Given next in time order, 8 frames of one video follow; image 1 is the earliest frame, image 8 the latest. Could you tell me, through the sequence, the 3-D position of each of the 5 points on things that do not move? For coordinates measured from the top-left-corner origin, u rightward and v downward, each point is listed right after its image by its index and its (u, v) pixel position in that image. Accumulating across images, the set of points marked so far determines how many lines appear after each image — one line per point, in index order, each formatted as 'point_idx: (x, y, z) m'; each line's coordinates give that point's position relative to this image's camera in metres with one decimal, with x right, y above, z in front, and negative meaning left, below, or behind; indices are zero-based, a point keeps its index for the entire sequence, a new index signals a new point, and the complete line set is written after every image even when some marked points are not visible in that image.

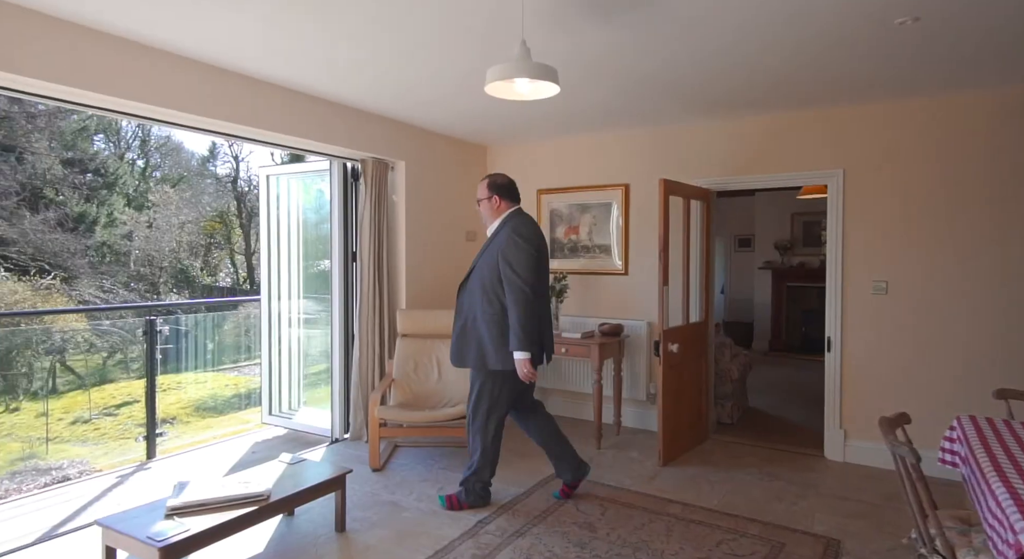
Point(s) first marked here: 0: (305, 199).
0: (-1.5, +0.6, +4.8) m
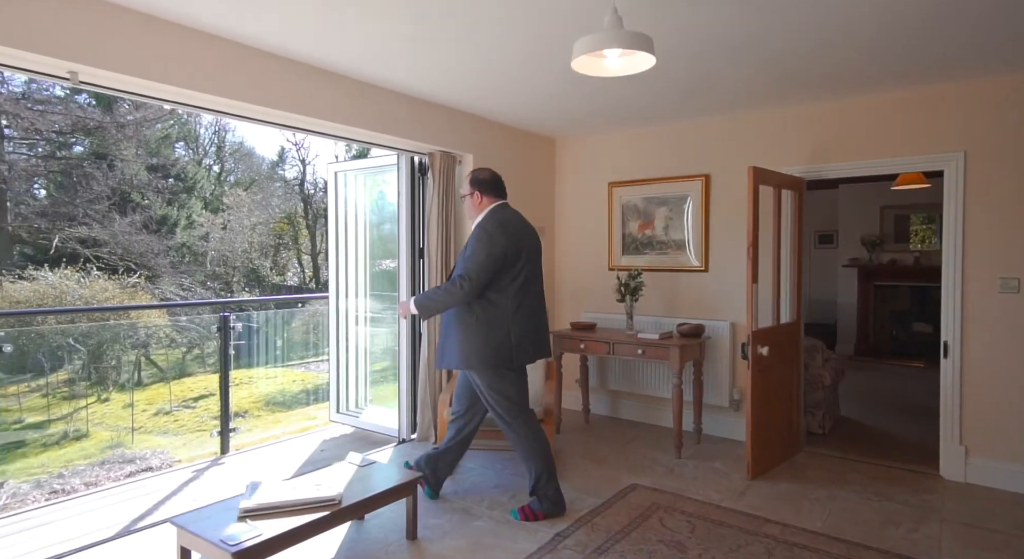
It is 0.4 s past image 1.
0: (-1.0, +0.6, +4.8) m
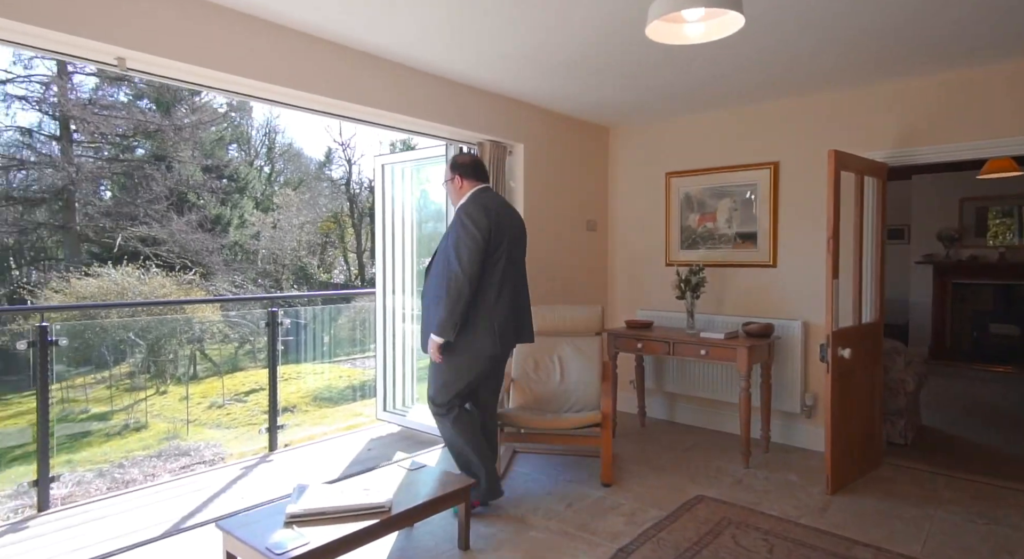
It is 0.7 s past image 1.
0: (-0.6, +0.7, +4.6) m
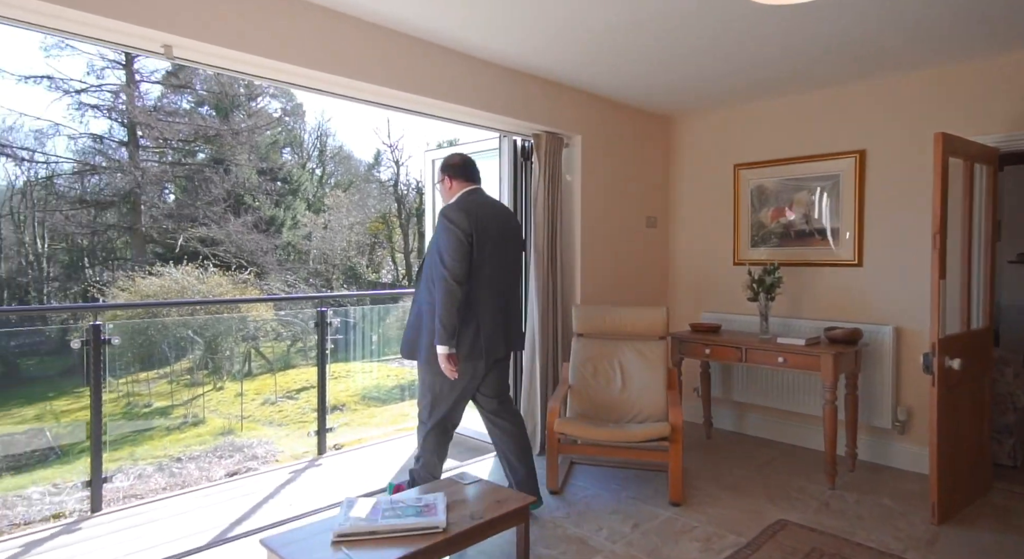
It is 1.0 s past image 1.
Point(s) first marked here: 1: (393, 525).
0: (-0.3, +0.7, +4.4) m
1: (-0.4, -0.8, +2.2) m
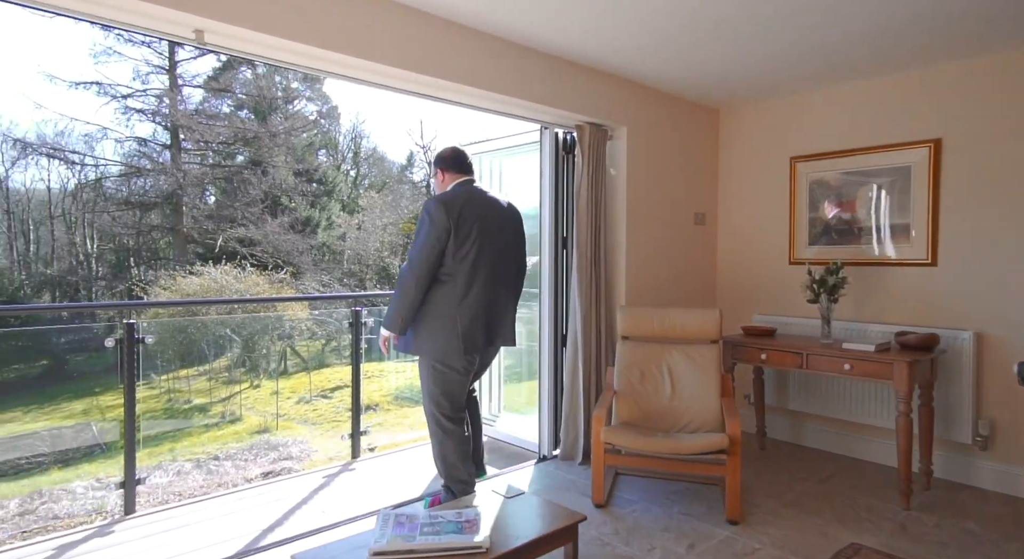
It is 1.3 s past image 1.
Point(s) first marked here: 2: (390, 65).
0: (0.0, +0.7, +4.3) m
1: (-0.3, -0.8, +2.0) m
2: (-0.5, +0.9, +2.7) m
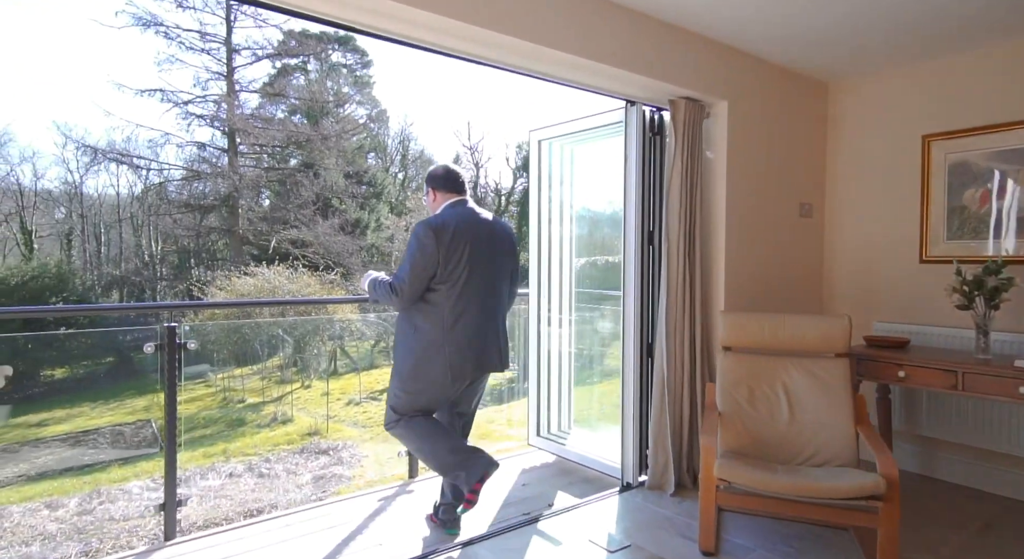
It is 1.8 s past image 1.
0: (+0.4, +0.7, +3.8) m
1: (0.0, -0.8, +1.5) m
2: (-0.2, +0.9, +2.2) m
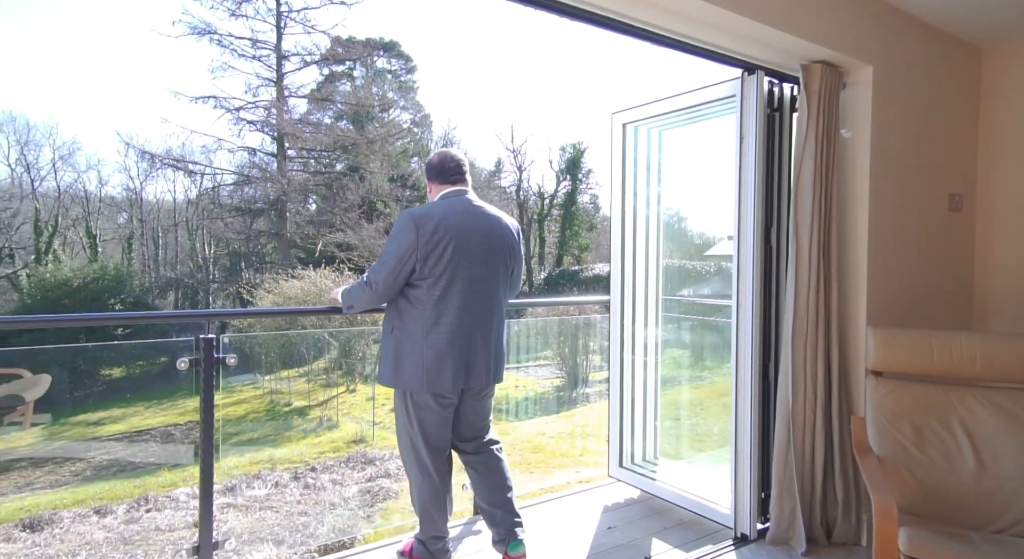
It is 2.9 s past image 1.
0: (+0.8, +0.6, +3.2) m
1: (+0.3, -0.8, +1.0) m
2: (+0.1, +0.9, +1.7) m
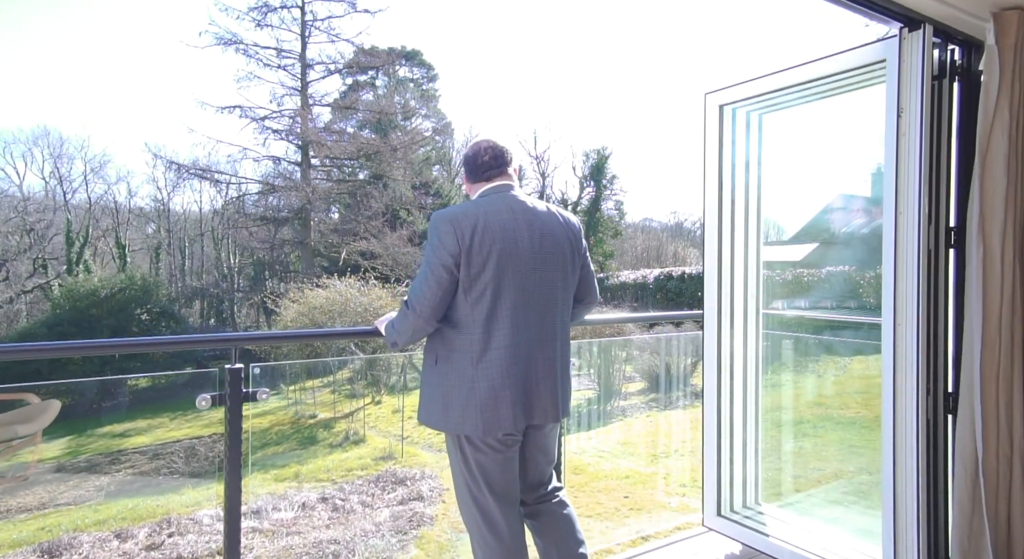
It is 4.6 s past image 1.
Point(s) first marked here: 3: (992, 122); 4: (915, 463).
0: (+1.2, +0.6, +2.6) m
1: (+0.6, -0.9, +0.4) m
2: (+0.4, +0.8, +1.2) m
3: (+1.5, +0.5, +2.0) m
4: (+1.3, -0.6, +2.1) m
